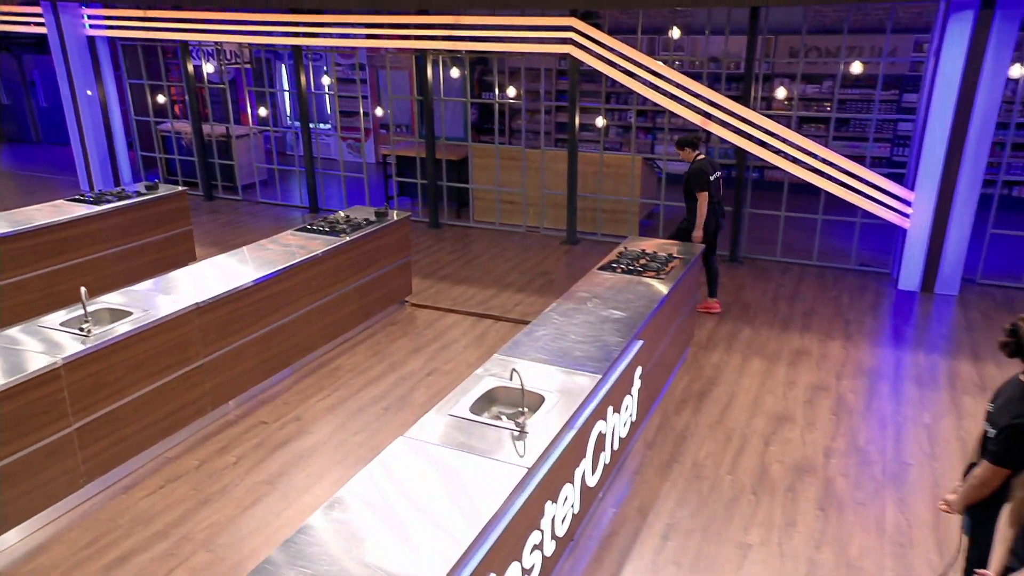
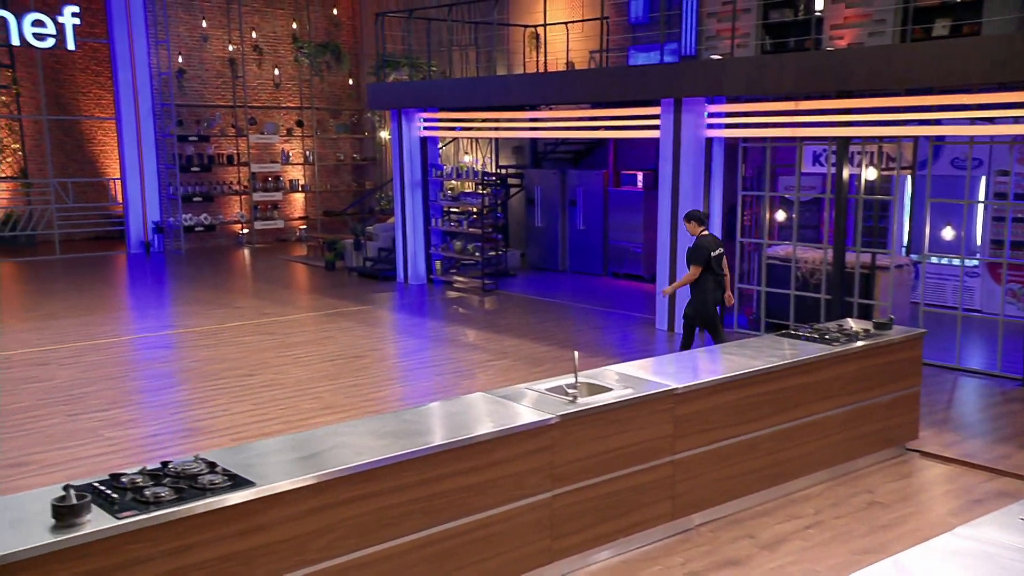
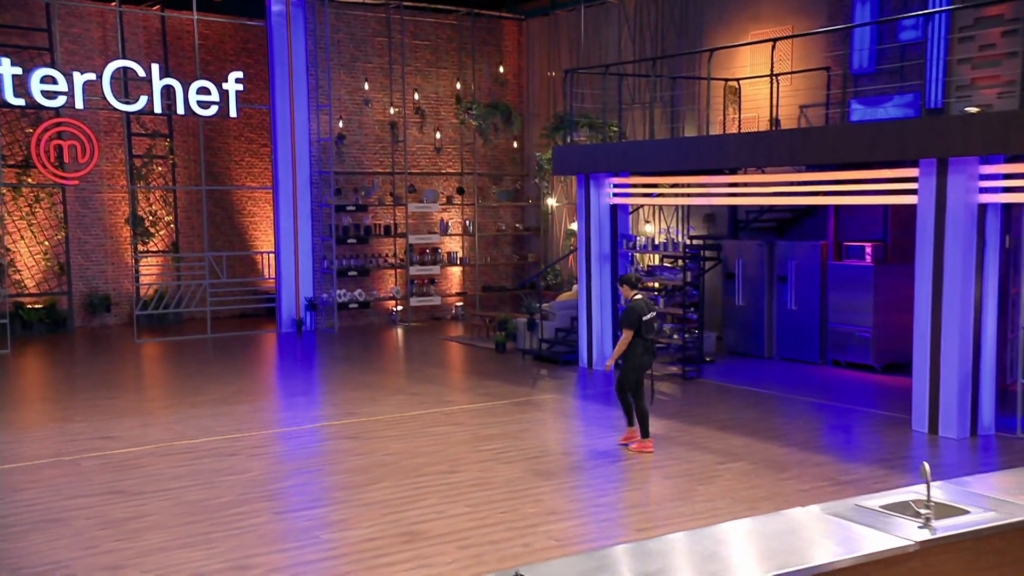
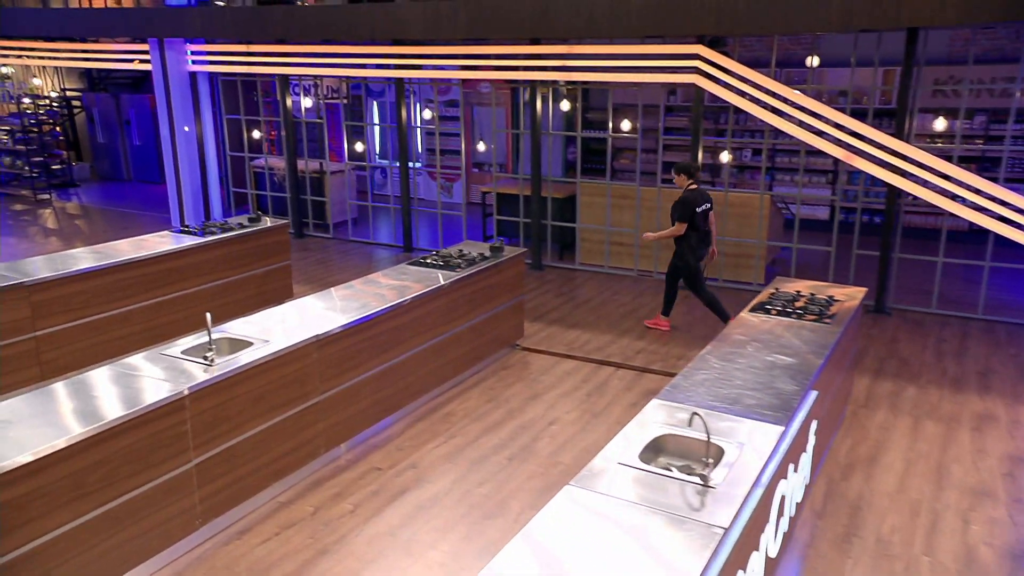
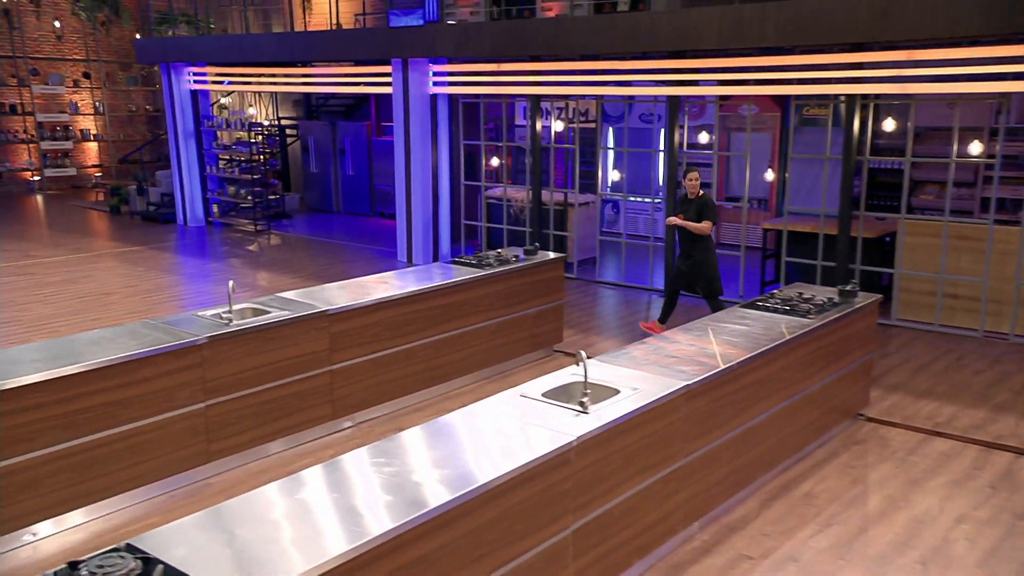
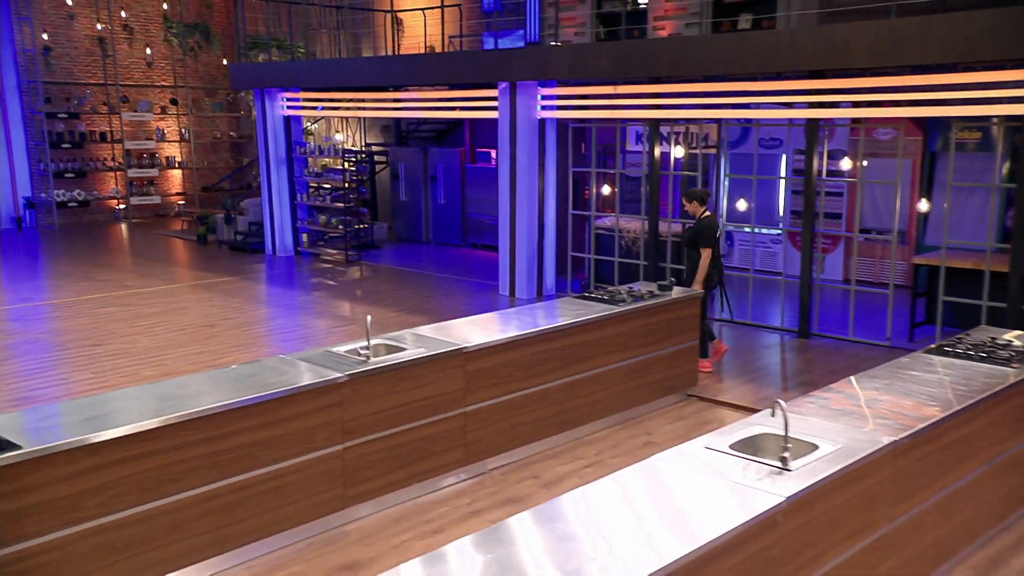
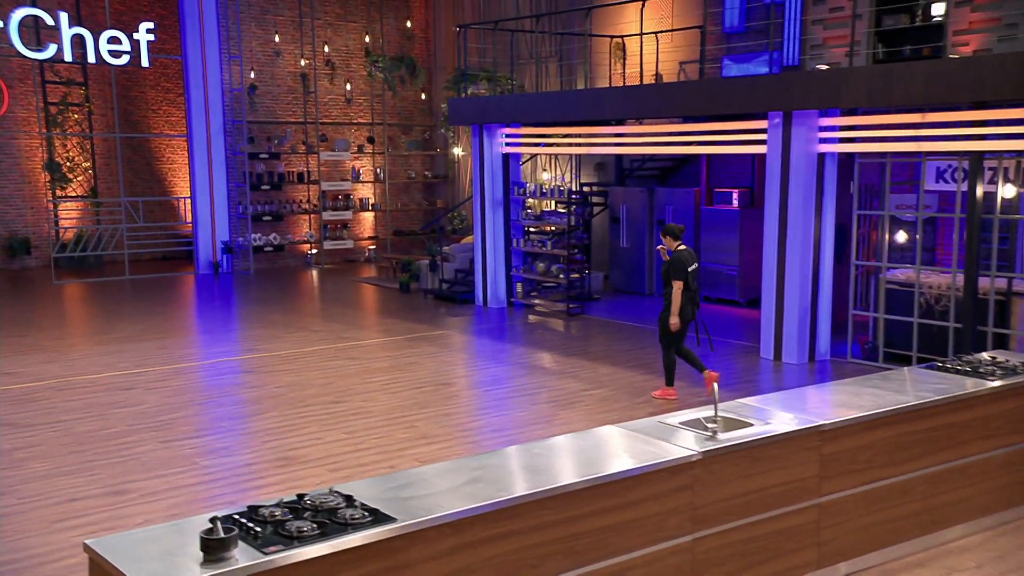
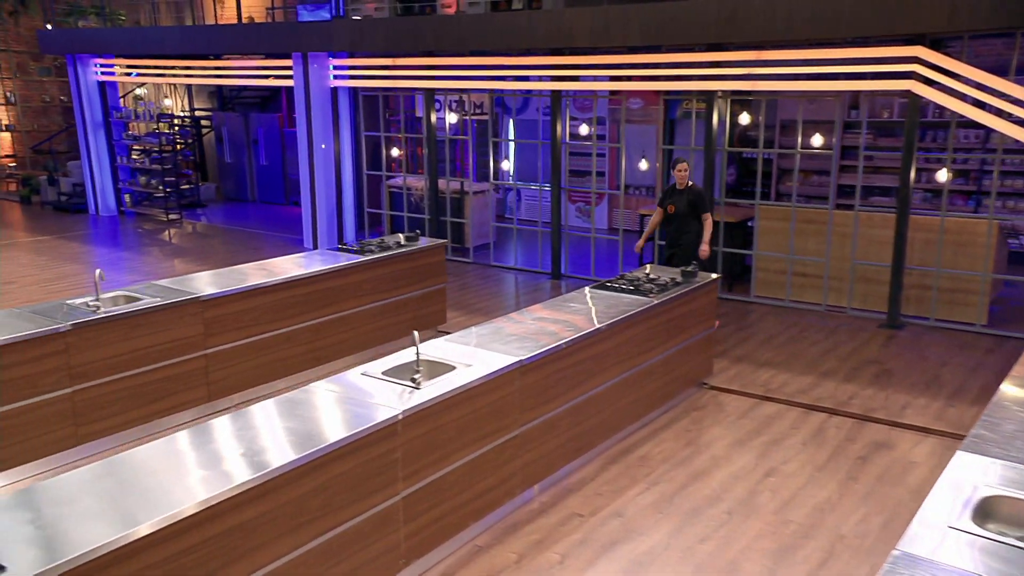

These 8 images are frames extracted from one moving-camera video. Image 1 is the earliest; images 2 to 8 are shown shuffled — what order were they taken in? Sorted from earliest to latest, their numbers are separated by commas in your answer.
4, 8, 5, 6, 2, 7, 3
